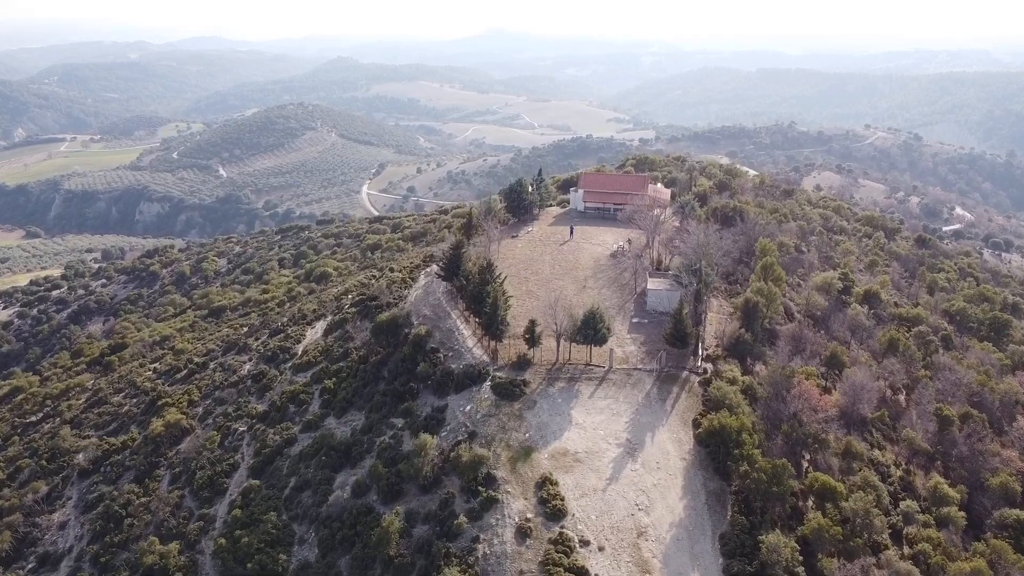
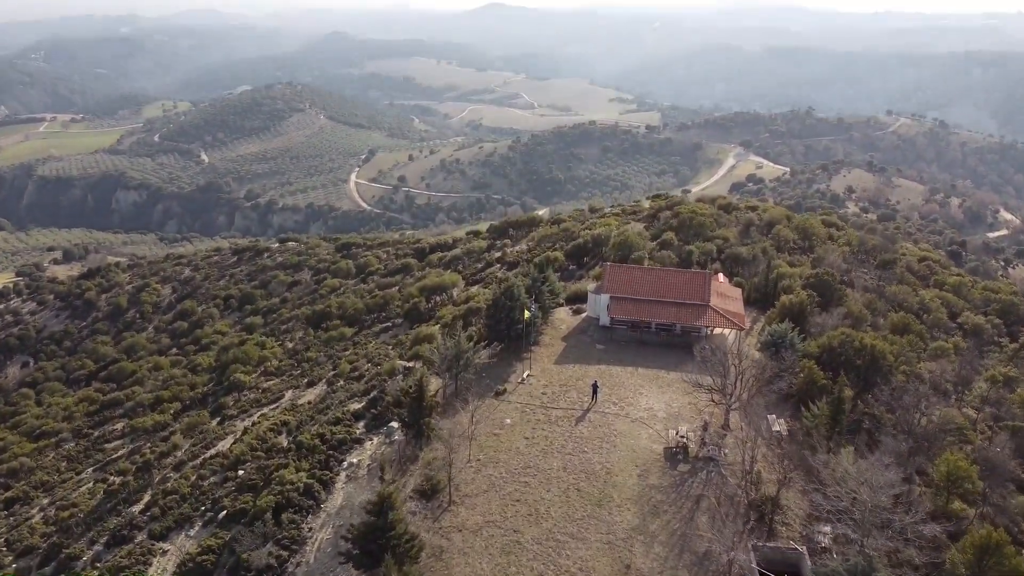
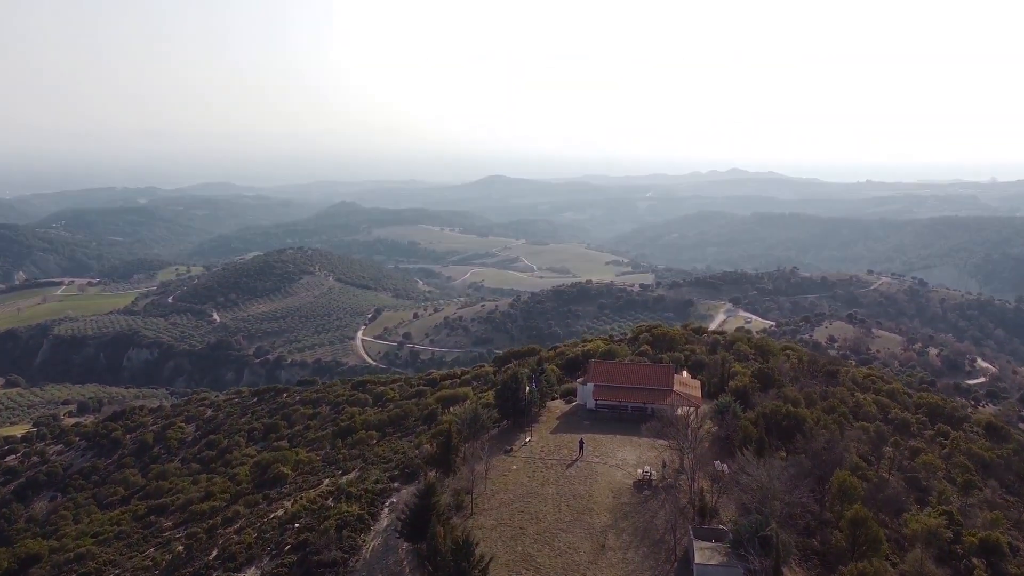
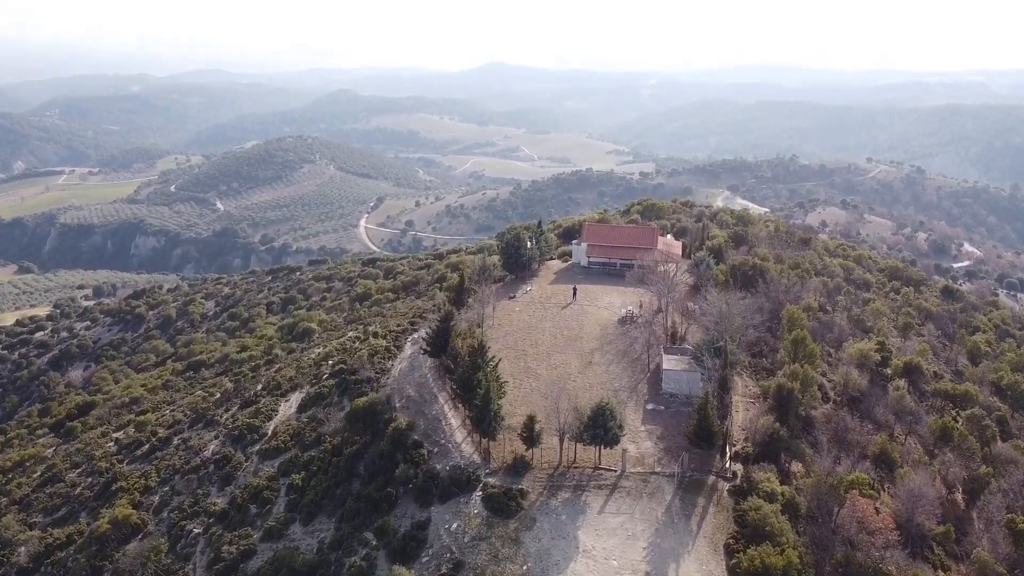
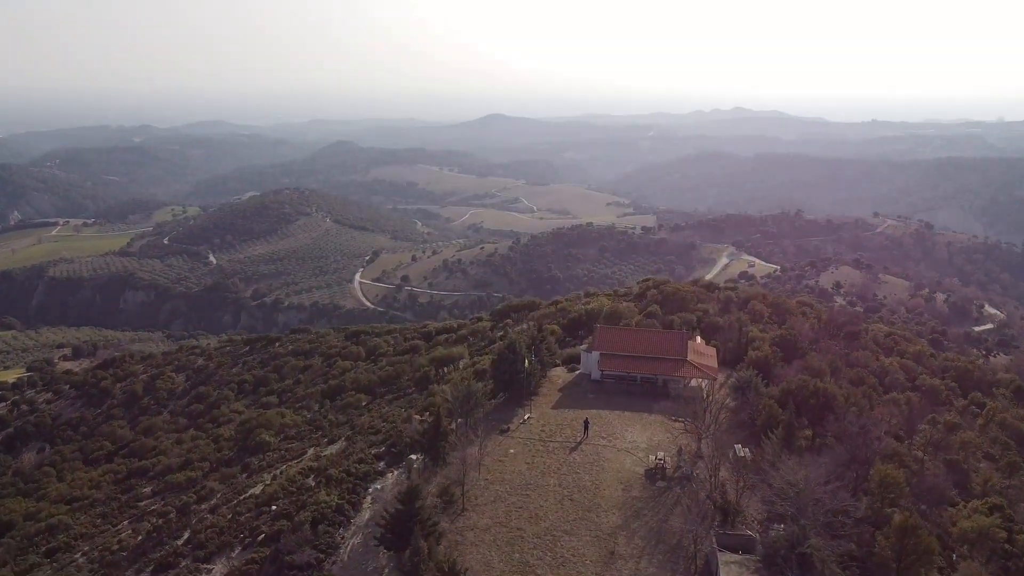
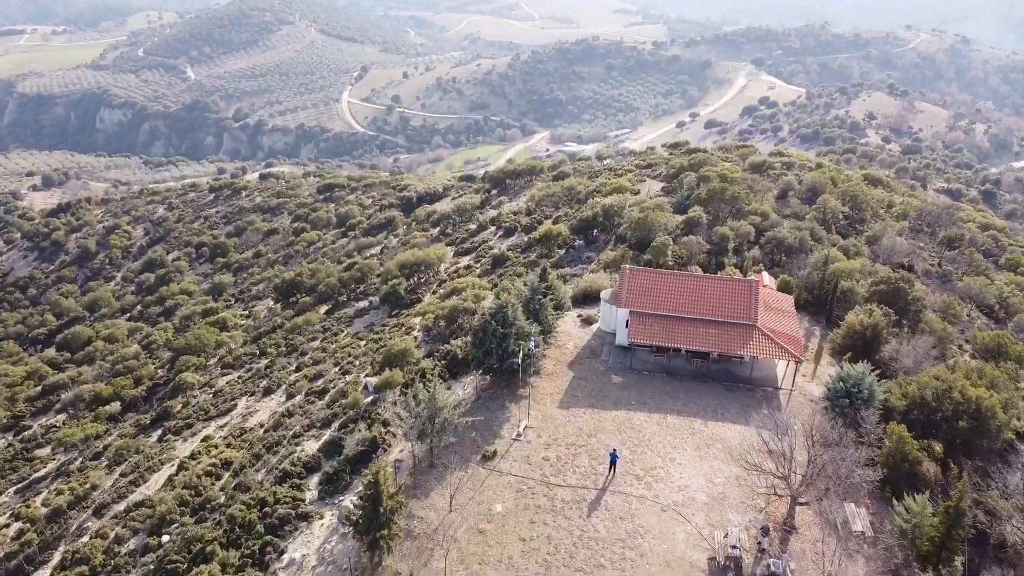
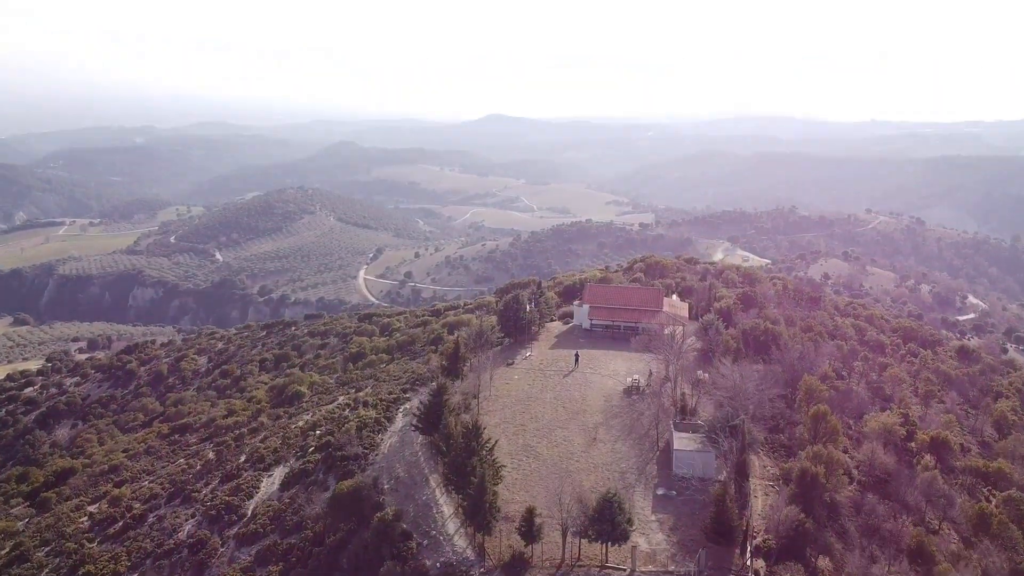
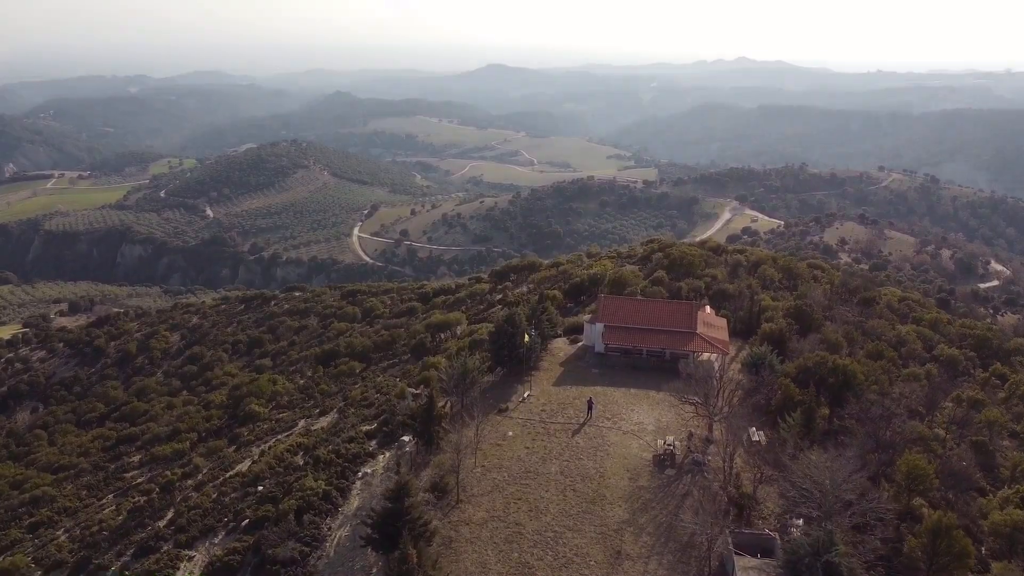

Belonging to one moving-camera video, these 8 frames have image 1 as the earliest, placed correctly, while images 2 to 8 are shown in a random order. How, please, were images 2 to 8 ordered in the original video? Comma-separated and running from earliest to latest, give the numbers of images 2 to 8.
4, 7, 3, 5, 8, 2, 6
